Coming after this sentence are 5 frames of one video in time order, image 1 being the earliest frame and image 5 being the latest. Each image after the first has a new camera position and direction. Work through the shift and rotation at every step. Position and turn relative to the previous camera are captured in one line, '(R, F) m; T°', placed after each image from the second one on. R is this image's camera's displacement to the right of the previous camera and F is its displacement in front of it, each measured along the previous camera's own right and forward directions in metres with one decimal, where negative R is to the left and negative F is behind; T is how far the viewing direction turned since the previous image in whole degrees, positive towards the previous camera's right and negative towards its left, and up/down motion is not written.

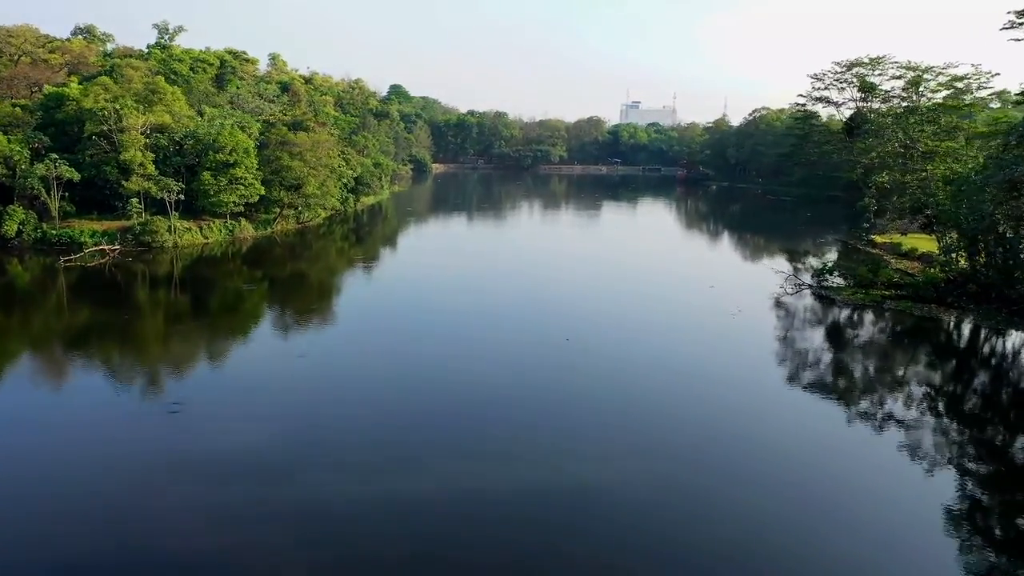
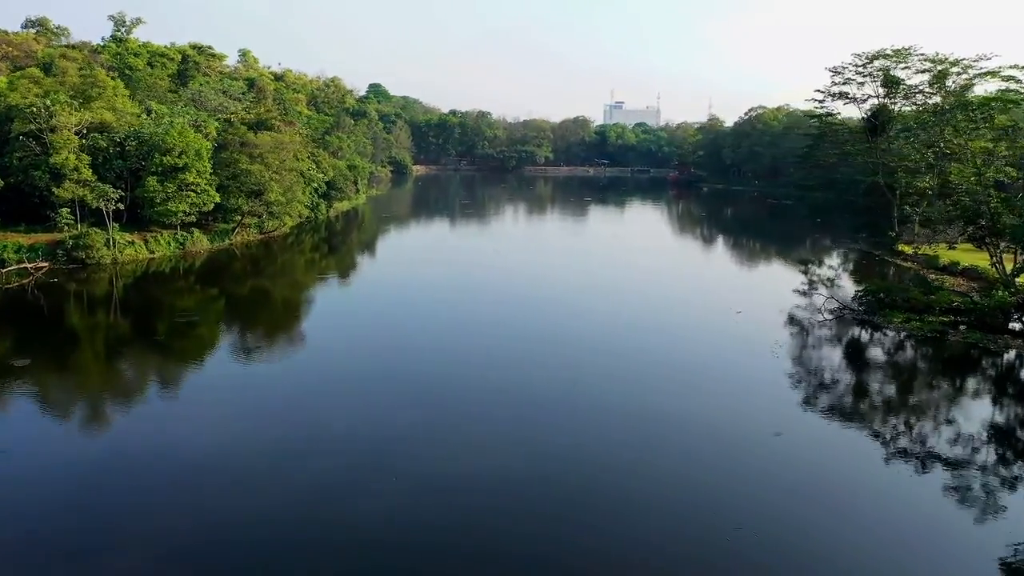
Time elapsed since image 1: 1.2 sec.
(-0.2, +2.3) m; +1°
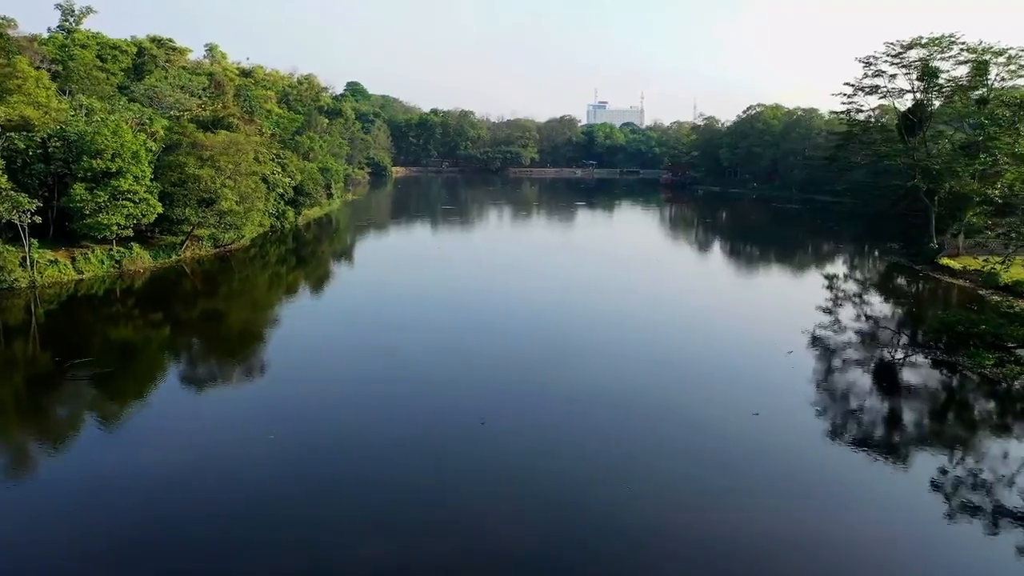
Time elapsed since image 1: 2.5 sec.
(-0.2, +2.5) m; +1°
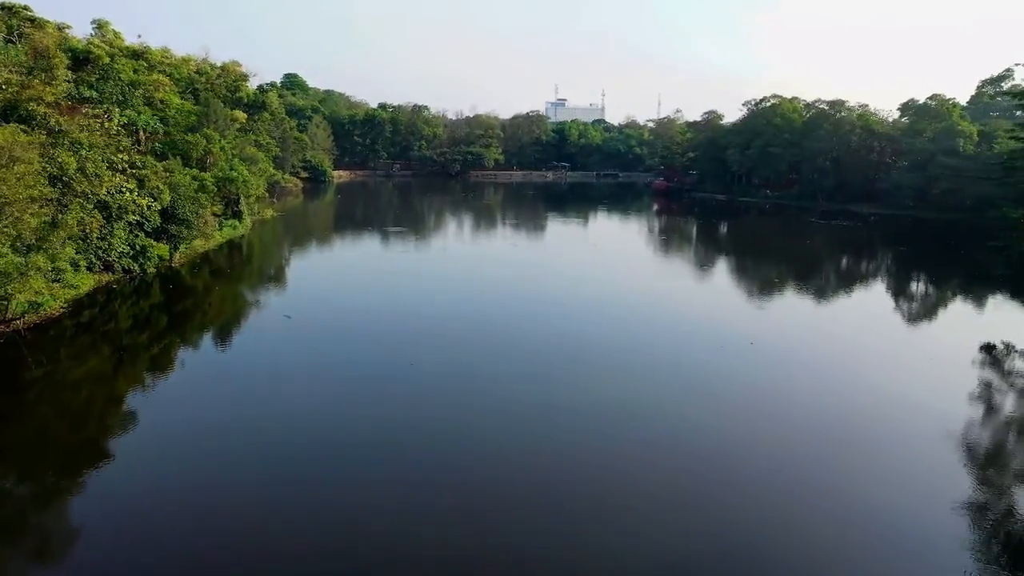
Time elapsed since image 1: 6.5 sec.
(-0.6, +7.5) m; +4°
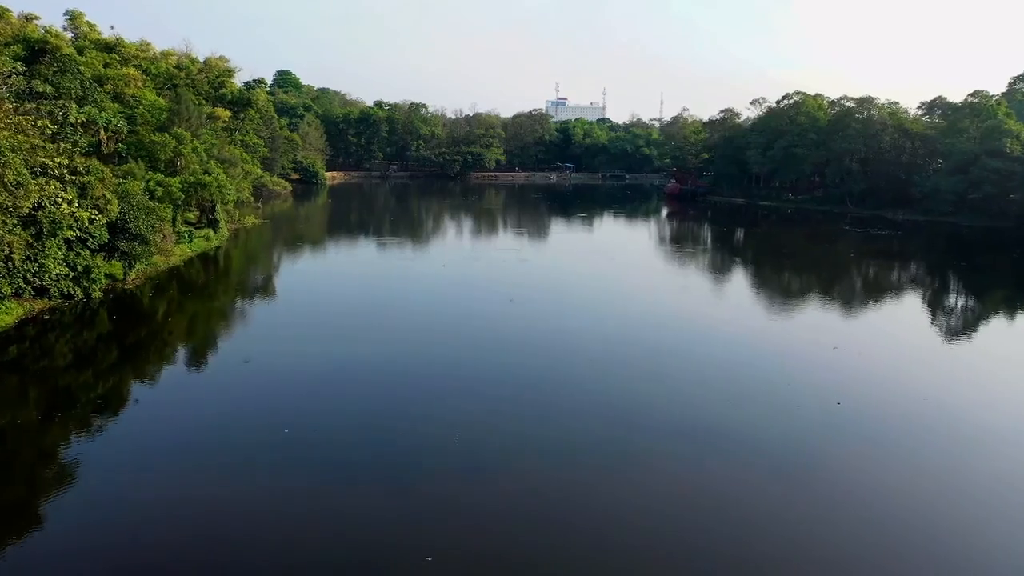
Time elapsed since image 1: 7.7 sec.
(-0.2, +2.3) m; 0°
